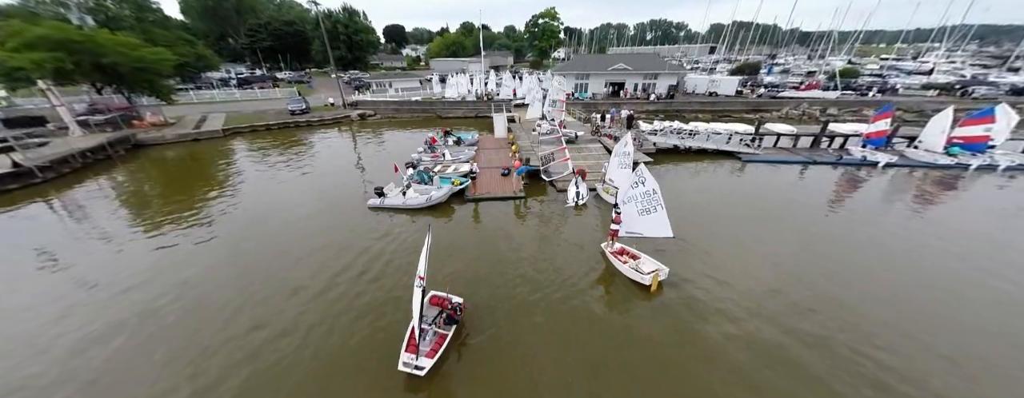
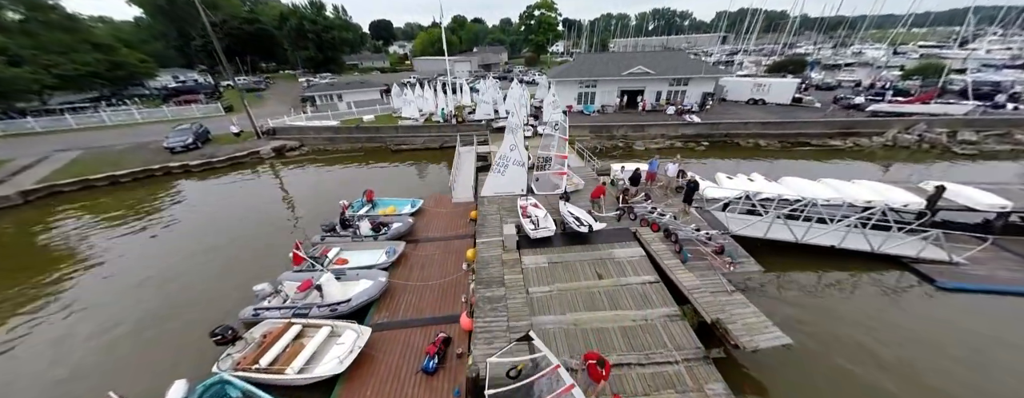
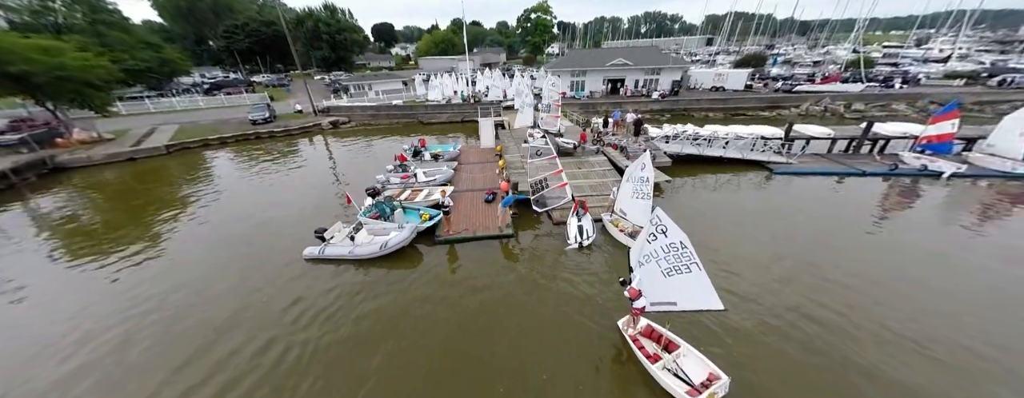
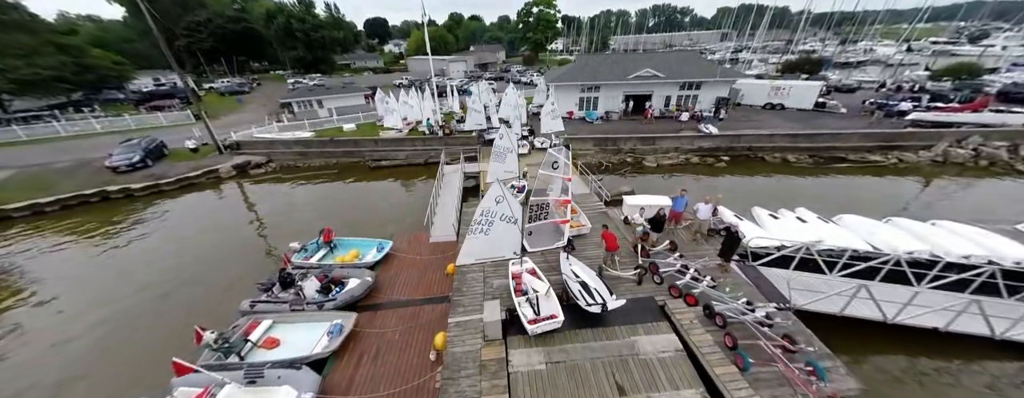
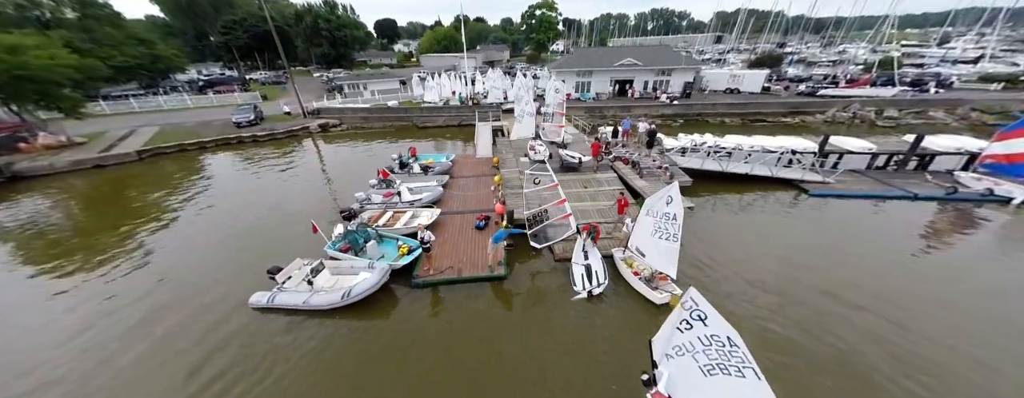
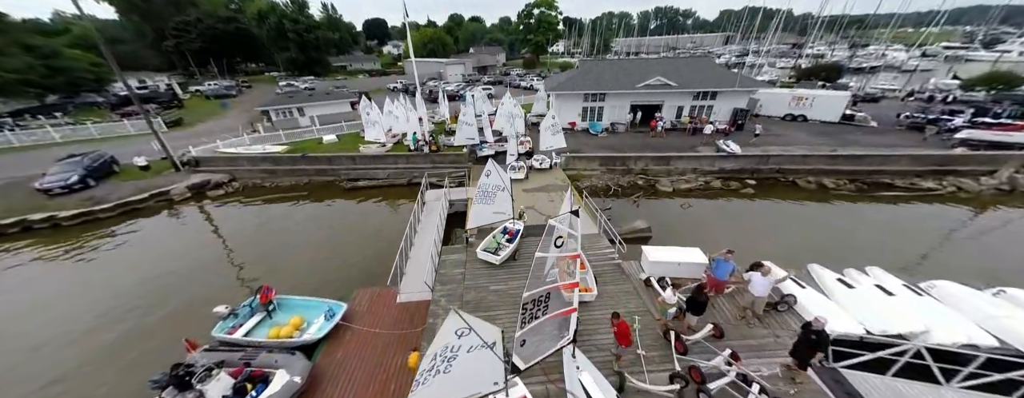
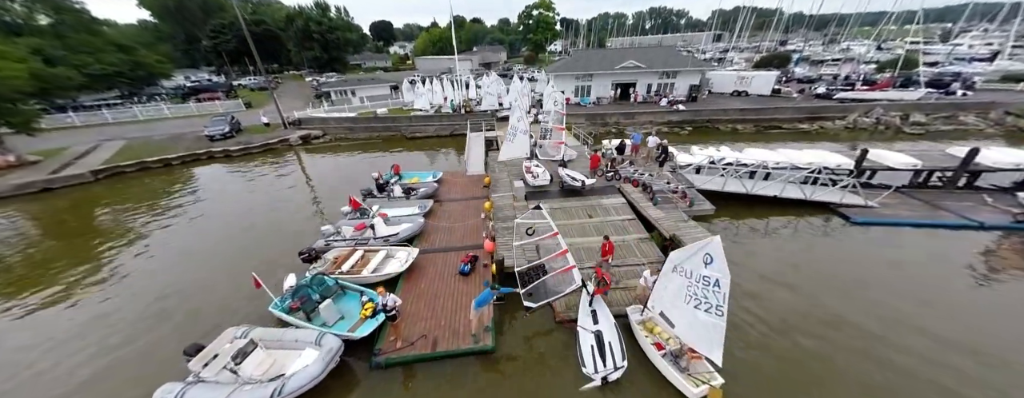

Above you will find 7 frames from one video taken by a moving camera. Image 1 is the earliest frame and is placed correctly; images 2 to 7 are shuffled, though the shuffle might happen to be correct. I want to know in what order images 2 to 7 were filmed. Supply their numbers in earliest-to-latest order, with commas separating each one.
3, 5, 7, 2, 4, 6
